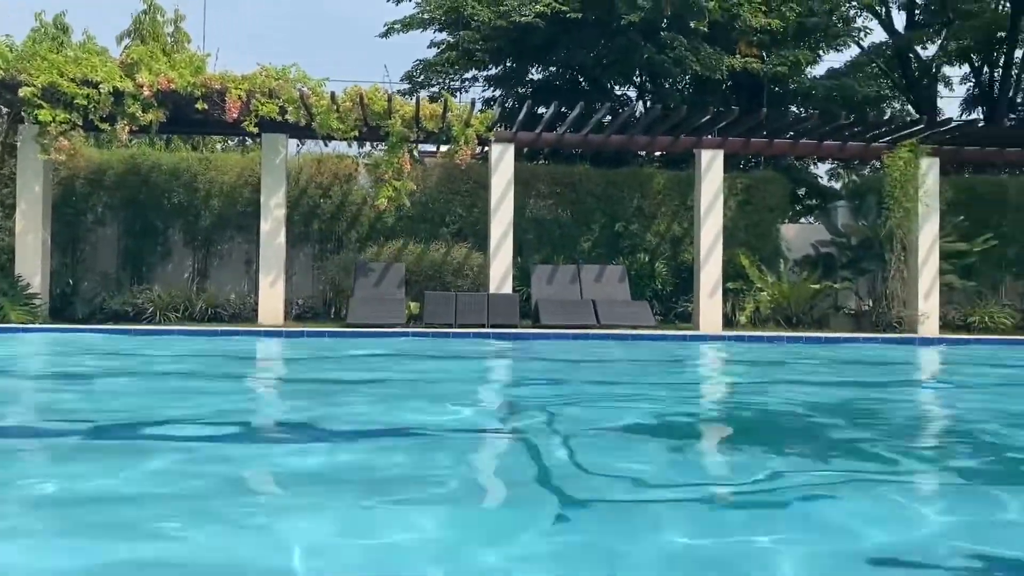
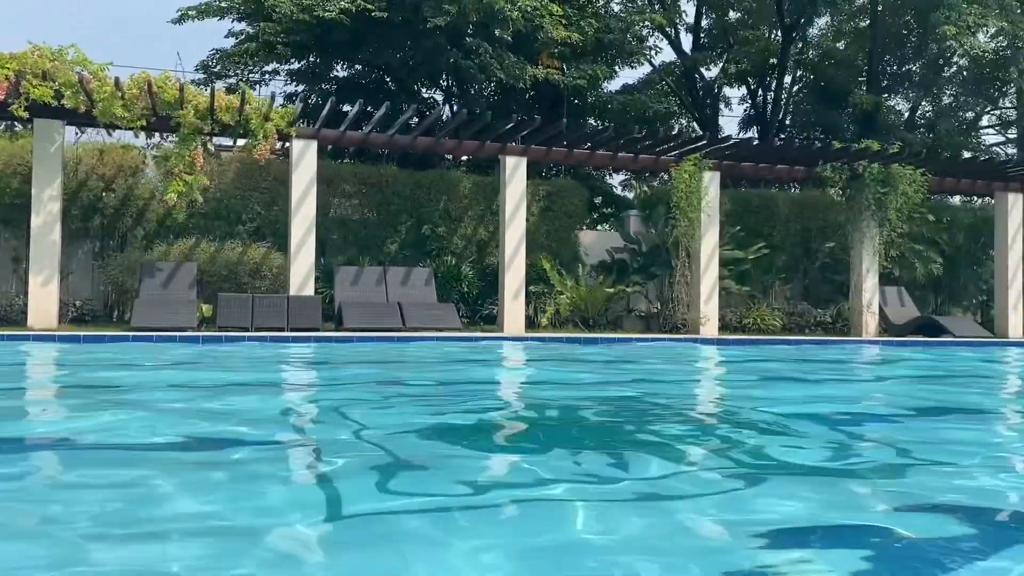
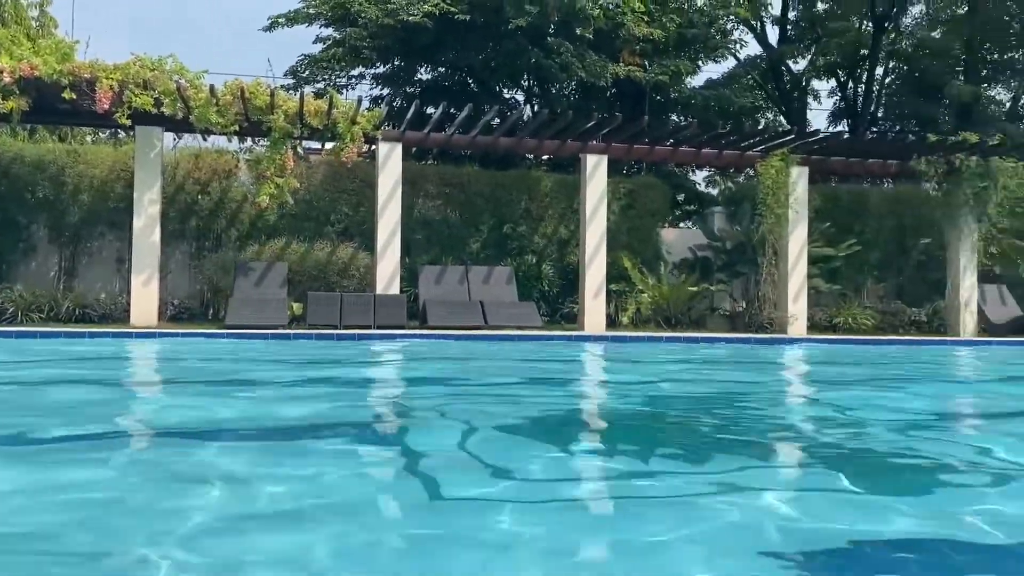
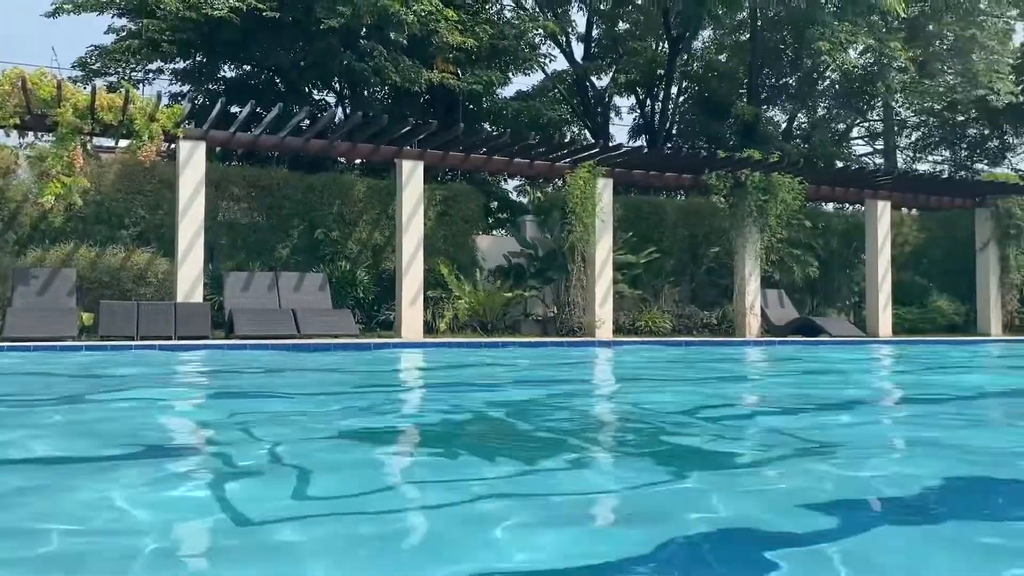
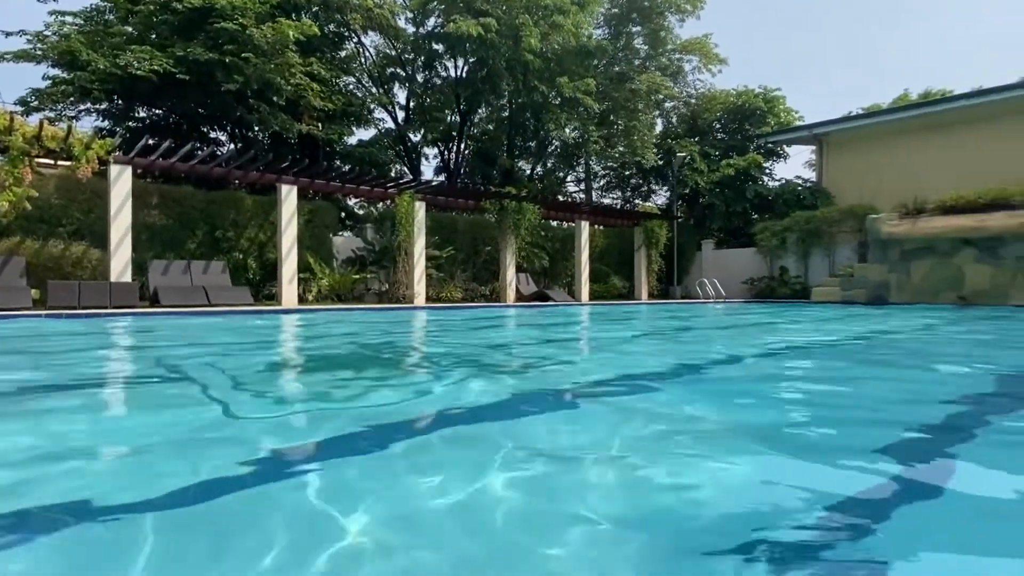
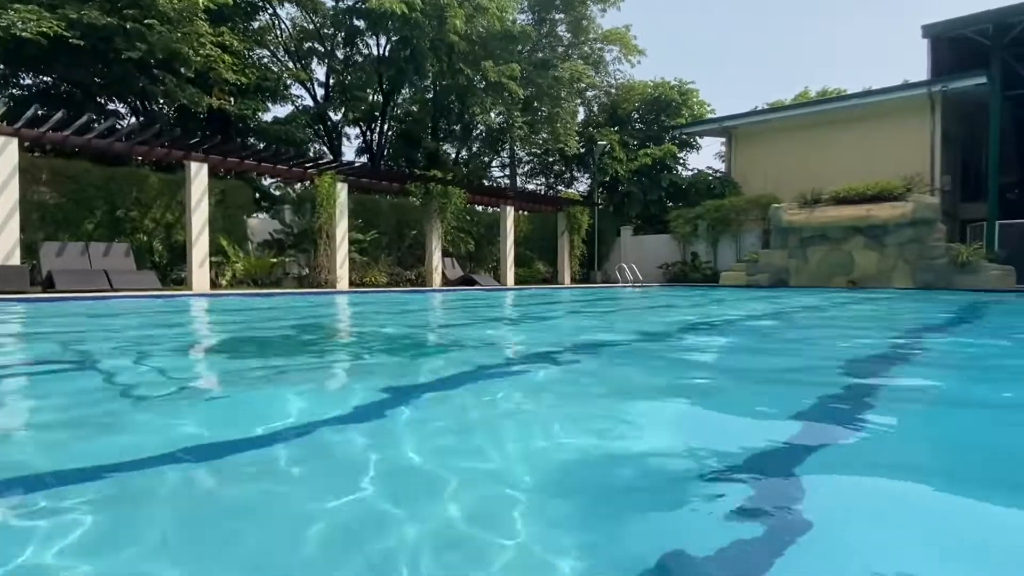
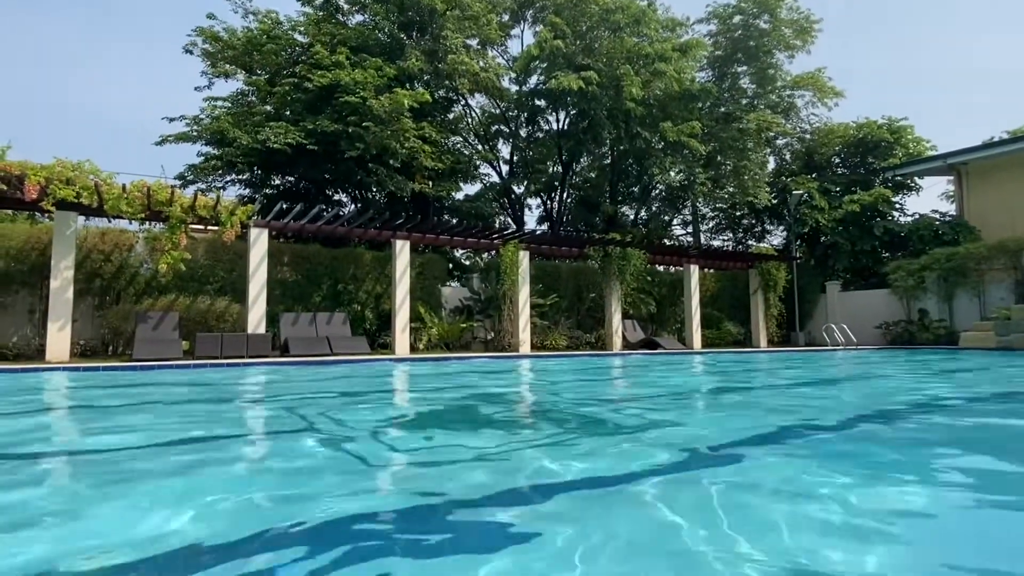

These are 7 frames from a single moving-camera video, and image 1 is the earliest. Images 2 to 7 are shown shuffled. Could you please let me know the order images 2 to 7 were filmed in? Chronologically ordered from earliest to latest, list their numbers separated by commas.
3, 2, 4, 7, 5, 6
